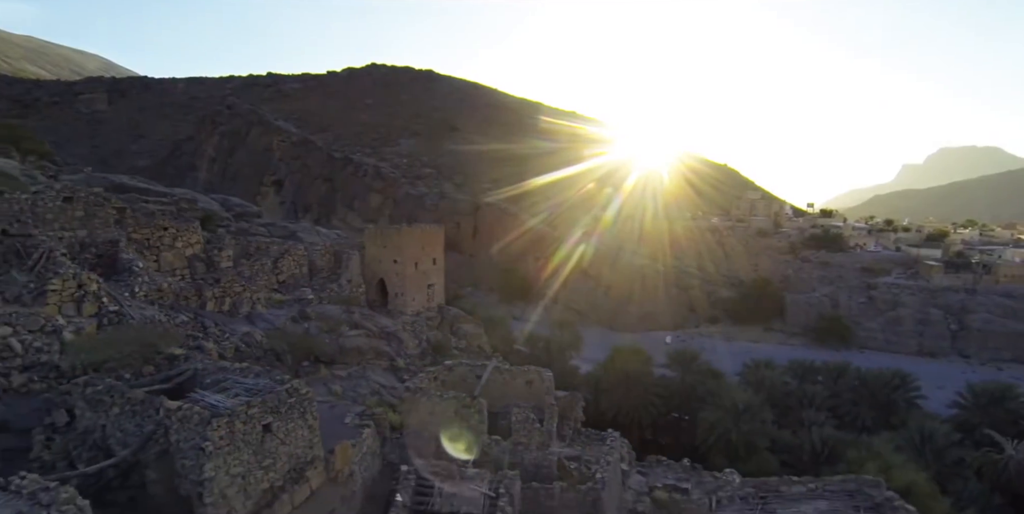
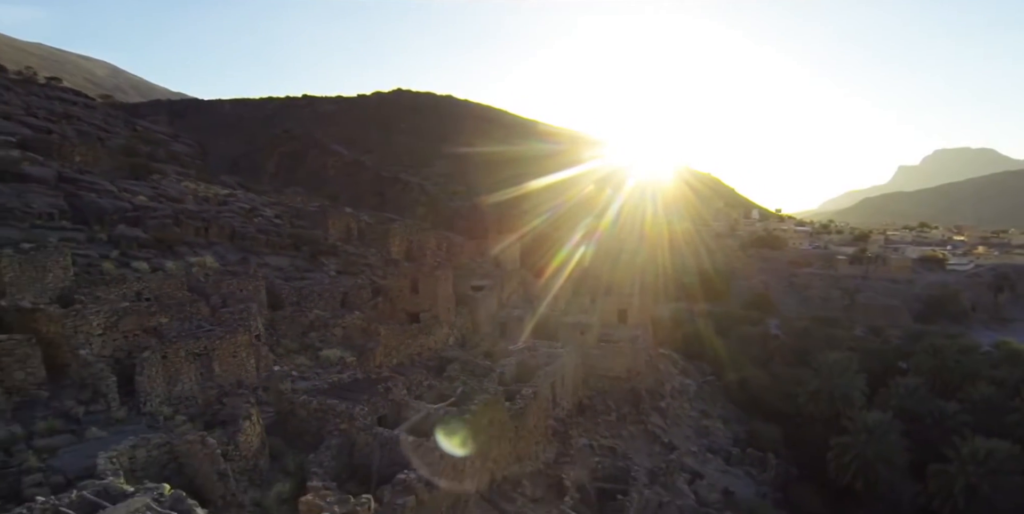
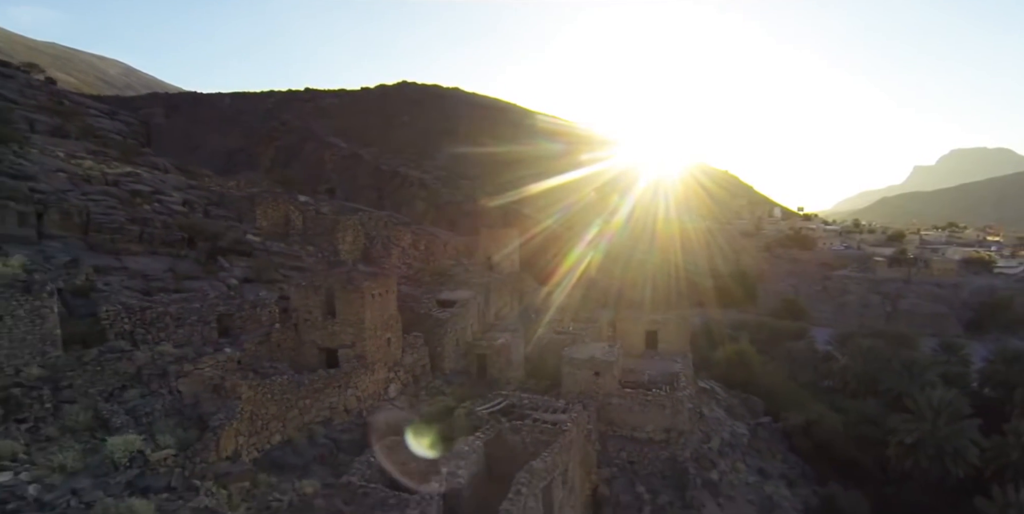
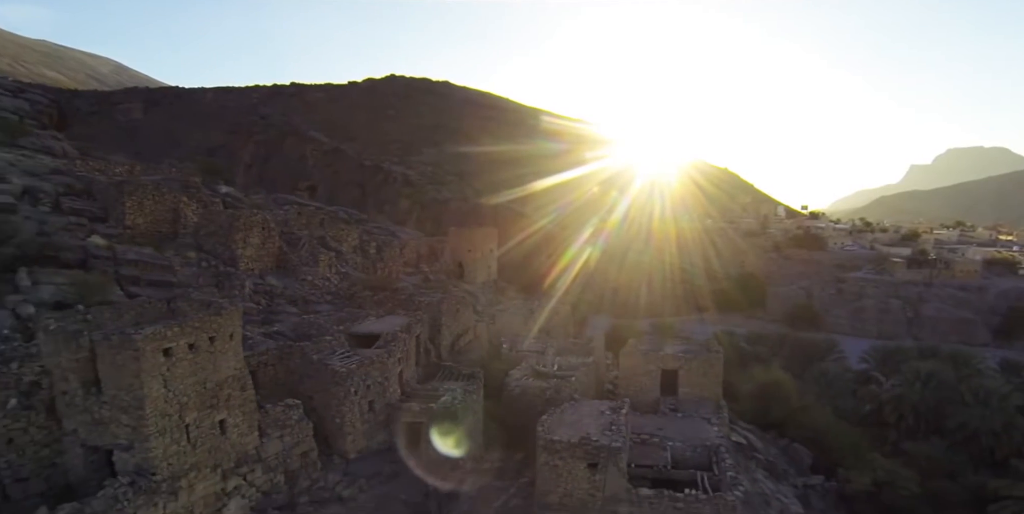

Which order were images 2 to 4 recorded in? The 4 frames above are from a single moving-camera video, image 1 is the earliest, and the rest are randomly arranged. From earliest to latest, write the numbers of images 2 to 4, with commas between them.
4, 3, 2
